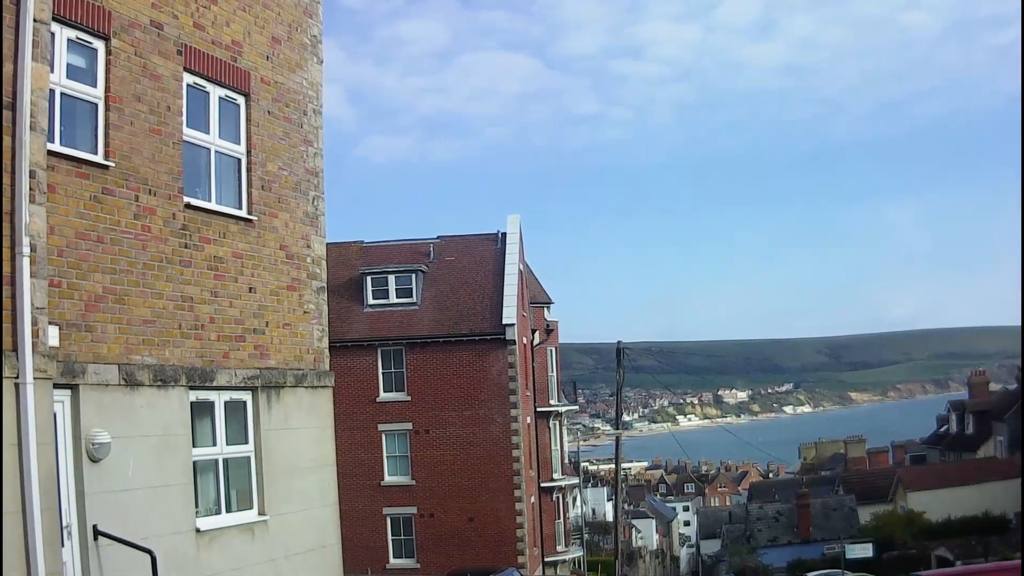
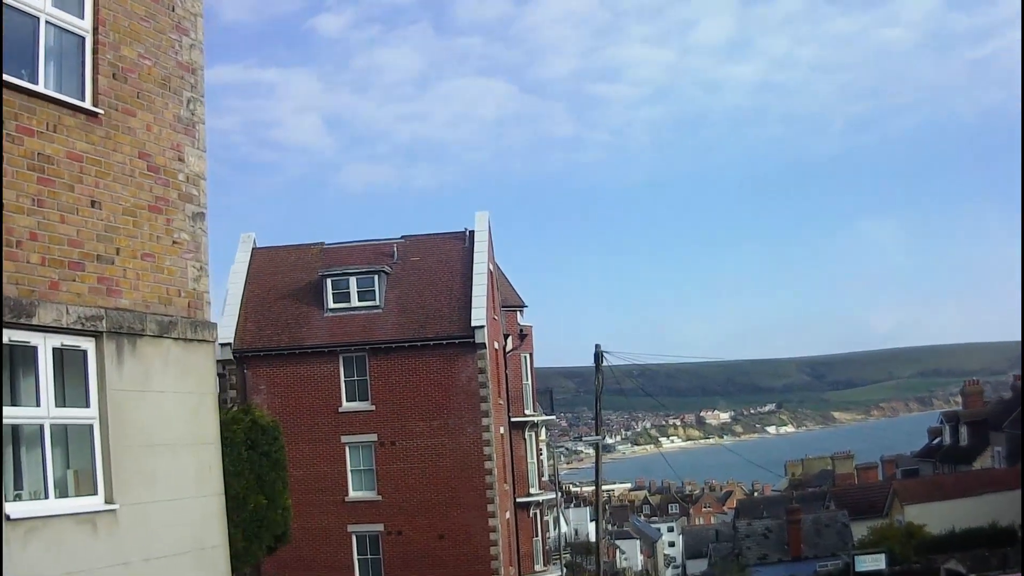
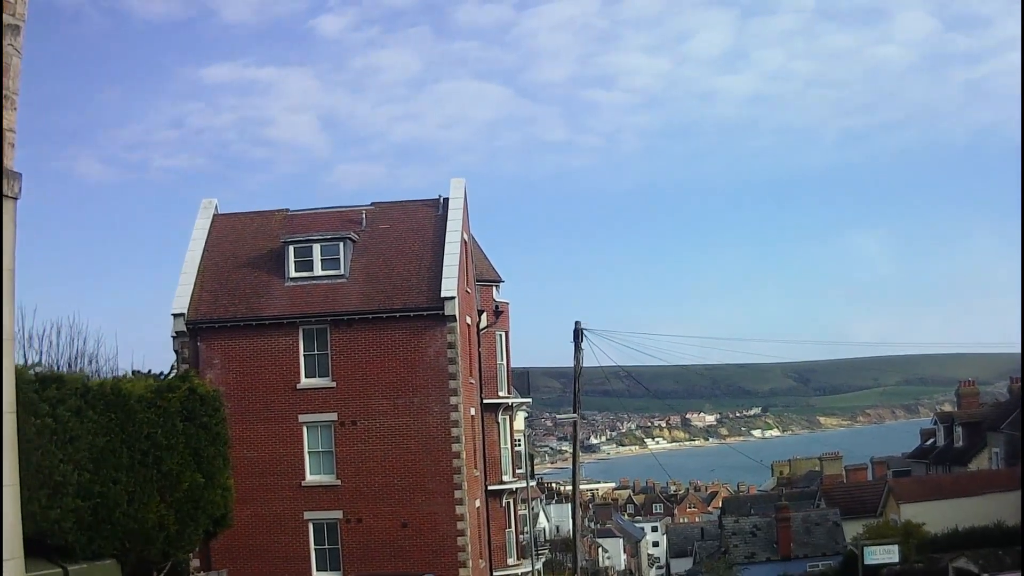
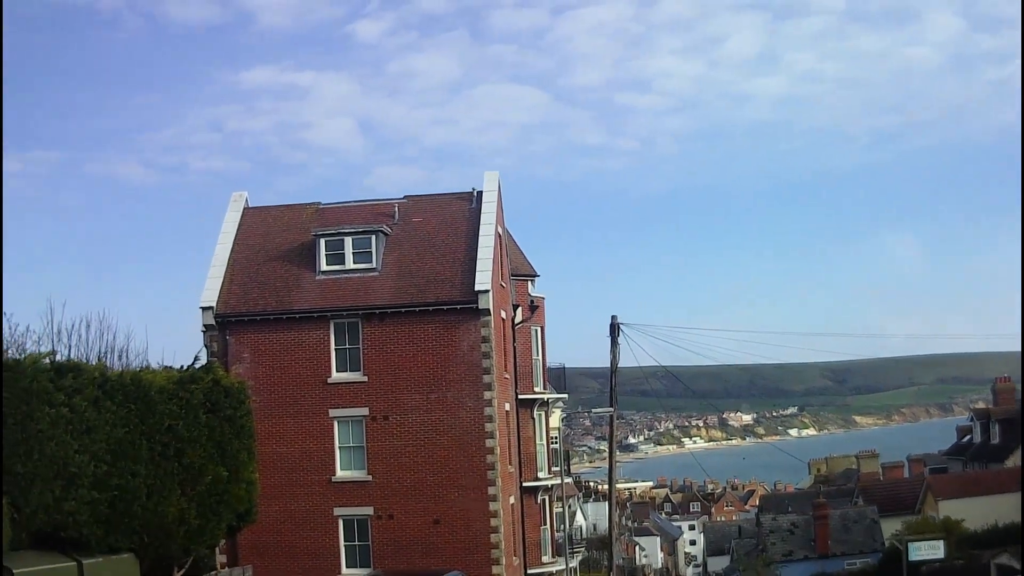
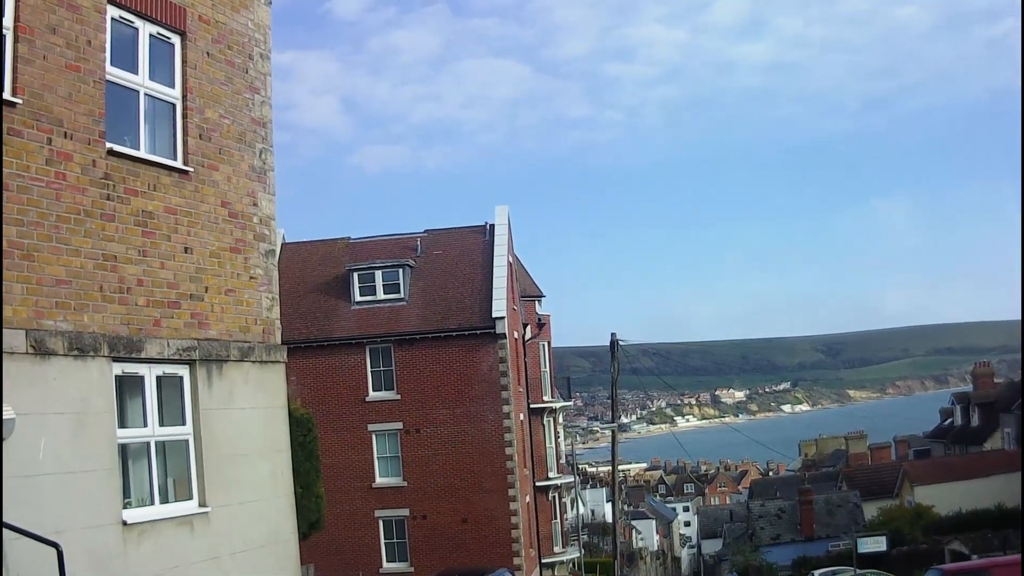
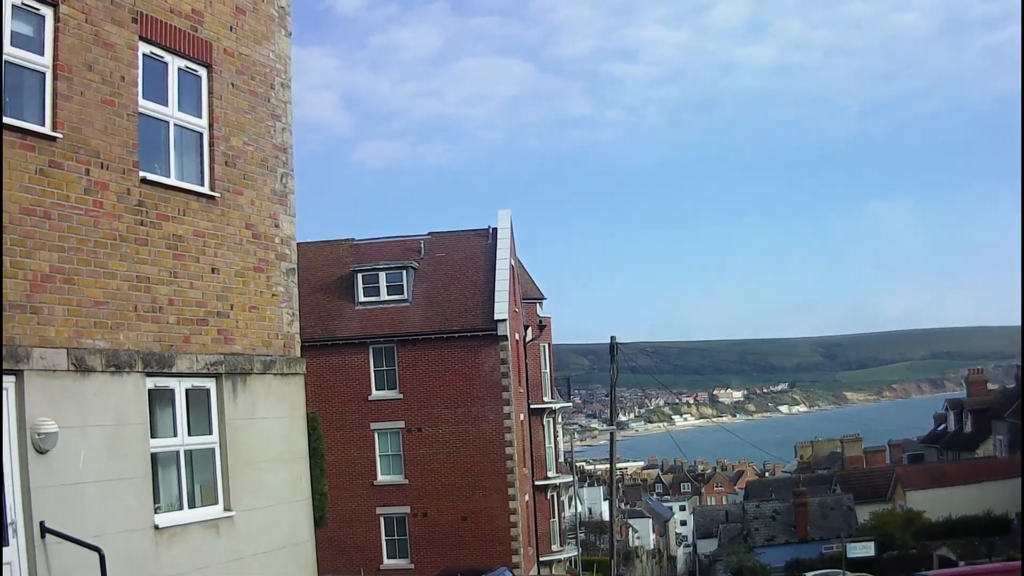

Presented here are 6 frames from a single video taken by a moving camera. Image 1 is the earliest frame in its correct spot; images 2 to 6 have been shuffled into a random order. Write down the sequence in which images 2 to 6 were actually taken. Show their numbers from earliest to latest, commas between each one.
6, 5, 2, 3, 4
